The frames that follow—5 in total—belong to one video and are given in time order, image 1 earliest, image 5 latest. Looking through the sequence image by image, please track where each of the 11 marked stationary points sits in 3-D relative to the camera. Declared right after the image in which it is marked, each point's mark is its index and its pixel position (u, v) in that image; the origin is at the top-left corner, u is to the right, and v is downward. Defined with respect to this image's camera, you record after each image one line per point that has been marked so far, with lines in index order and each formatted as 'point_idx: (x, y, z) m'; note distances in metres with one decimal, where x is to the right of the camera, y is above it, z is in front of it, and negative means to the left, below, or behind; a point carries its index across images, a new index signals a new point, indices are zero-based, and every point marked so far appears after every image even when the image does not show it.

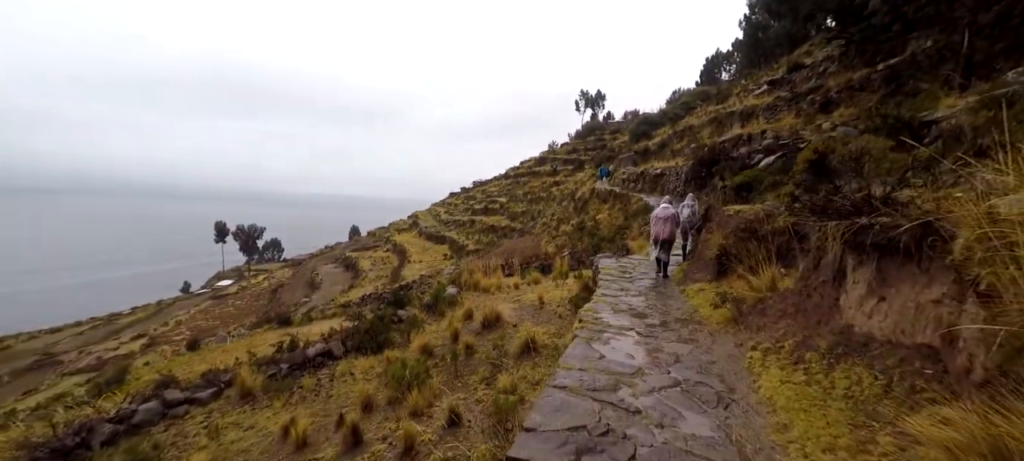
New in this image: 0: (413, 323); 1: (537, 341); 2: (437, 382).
0: (-2.6, -2.4, +11.4) m
1: (+0.5, -2.3, +9.1) m
2: (-1.4, -2.9, +8.3) m
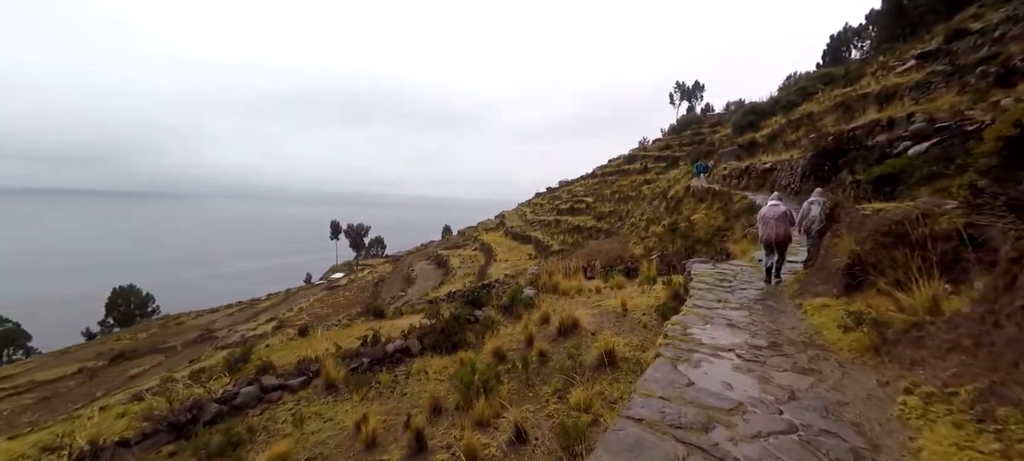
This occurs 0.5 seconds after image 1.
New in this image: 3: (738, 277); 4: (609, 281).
0: (-0.6, -2.4, +11.0) m
1: (+2.0, -2.3, +8.2) m
2: (-0.1, -2.9, +7.8) m
3: (+4.9, -1.0, +9.3) m
4: (+3.0, -1.6, +13.4) m
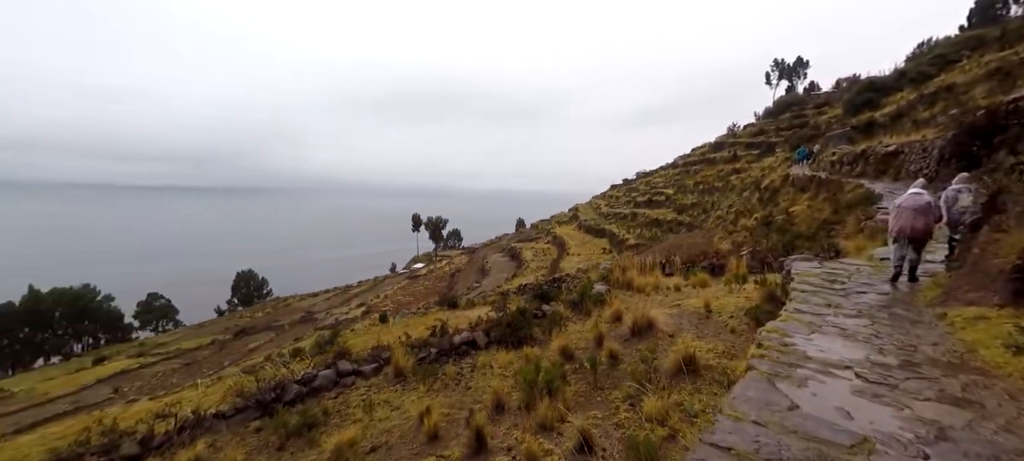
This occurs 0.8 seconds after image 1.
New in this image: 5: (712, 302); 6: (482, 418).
0: (+1.1, -2.2, +10.5) m
1: (+3.1, -2.2, +7.3) m
2: (+1.0, -2.7, +7.3) m
3: (+6.2, -0.9, +7.9) m
4: (+5.0, -1.3, +12.2) m
5: (+4.6, -1.6, +9.8) m
6: (-0.5, -3.1, +7.2) m
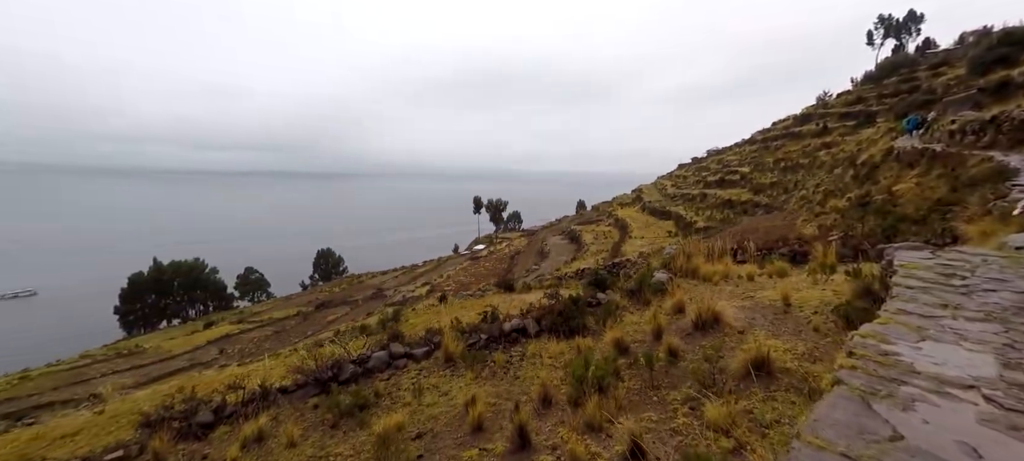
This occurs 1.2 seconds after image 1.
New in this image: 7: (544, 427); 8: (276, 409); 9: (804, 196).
0: (+2.3, -1.8, +9.9) m
1: (+3.9, -1.9, +6.4) m
2: (+1.8, -2.5, +6.7) m
3: (+7.0, -0.6, +6.5) m
4: (+6.4, -0.9, +10.9) m
5: (+5.6, -1.3, +8.7) m
6: (+0.3, -2.9, +6.9) m
7: (+0.5, -2.9, +6.5) m
8: (-4.9, -3.7, +8.9) m
9: (+13.3, +1.6, +19.8) m
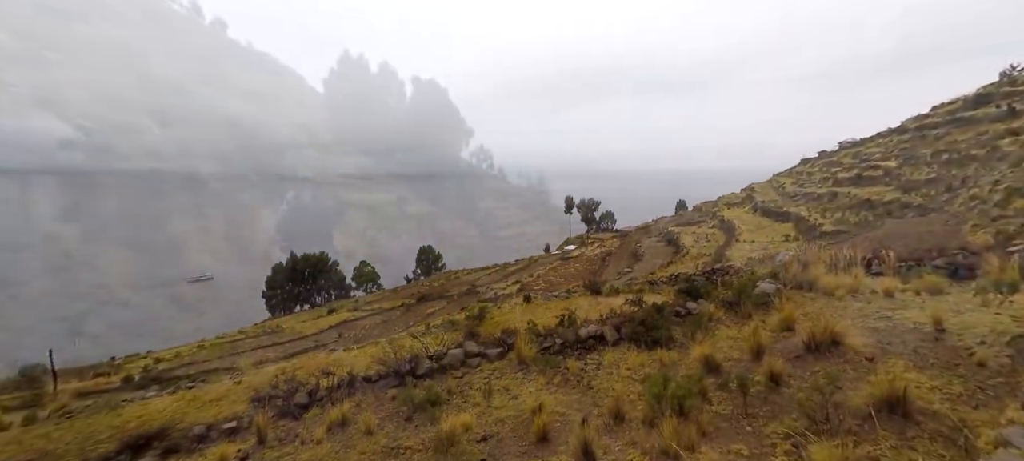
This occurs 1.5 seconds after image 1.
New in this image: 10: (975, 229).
0: (+3.9, -1.8, +8.8) m
1: (+4.7, -2.0, +5.0) m
2: (+2.7, -2.5, +5.8) m
3: (+7.8, -0.7, +4.5) m
4: (+8.2, -1.0, +8.9) m
5: (+6.9, -1.4, +6.9) m
6: (+1.2, -2.9, +6.3) m
7: (+1.4, -2.9, +5.9) m
8: (-3.3, -3.6, +9.4) m
9: (+16.9, +1.3, +16.1) m
10: (+13.1, +0.1, +12.5) m
